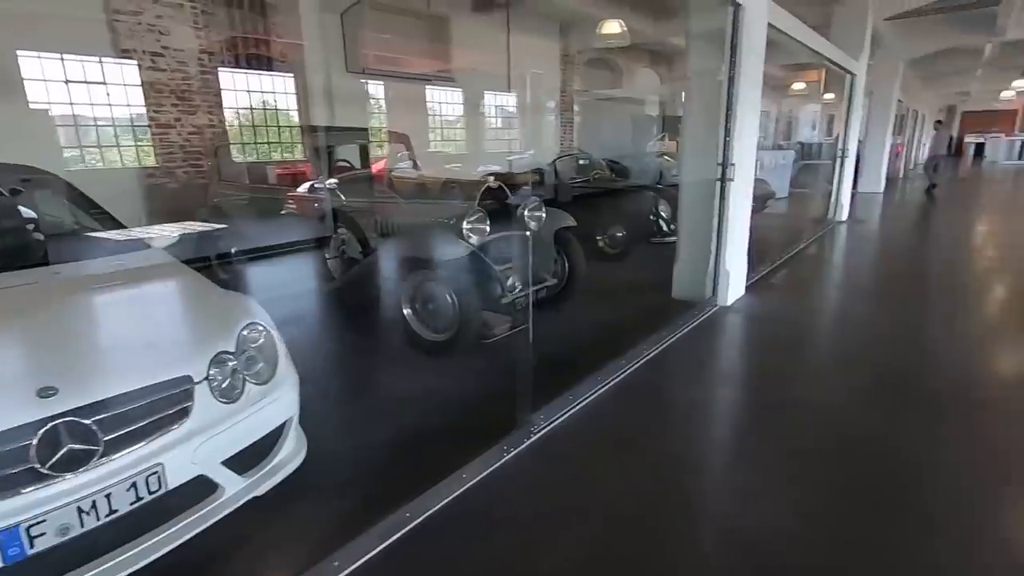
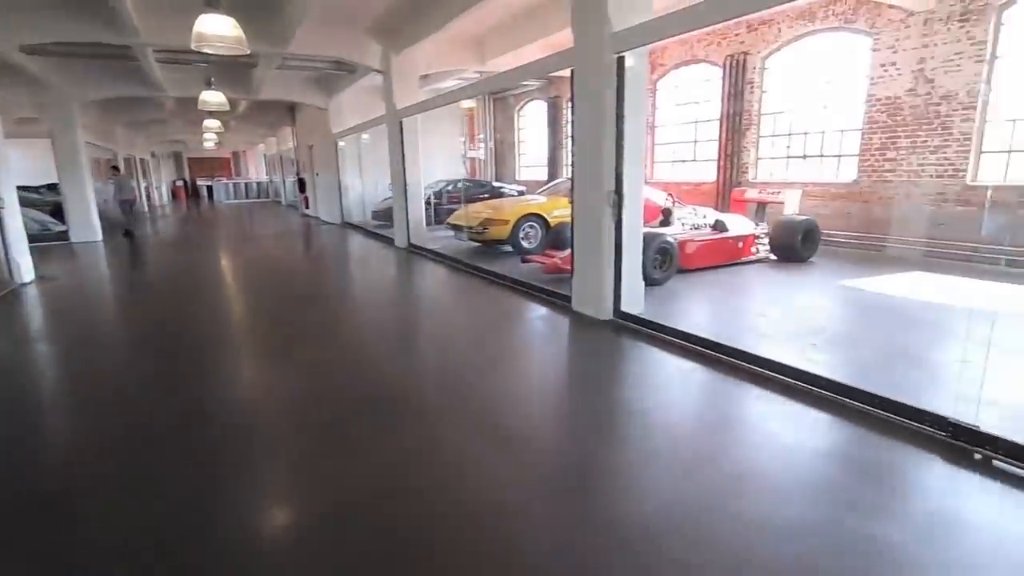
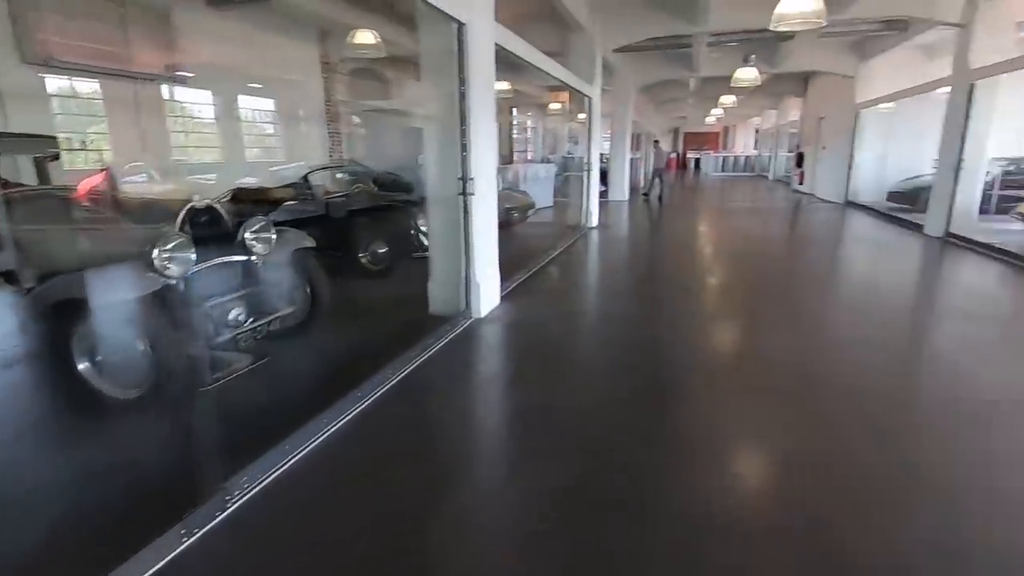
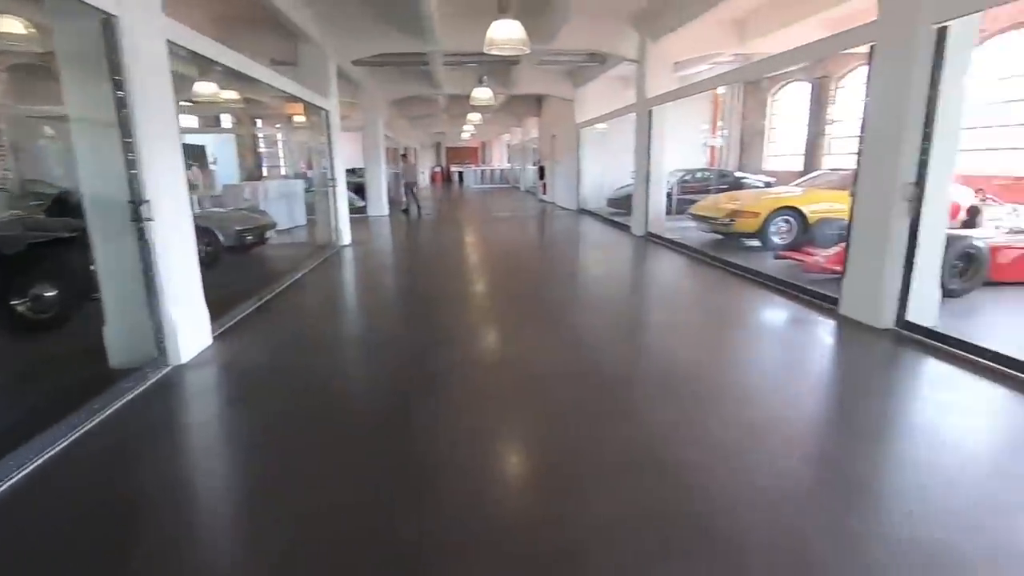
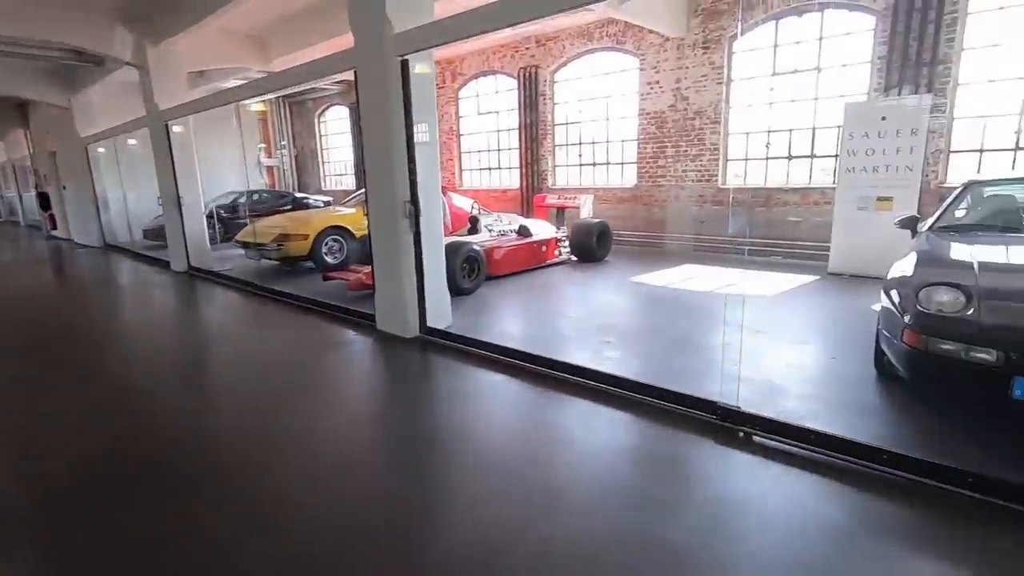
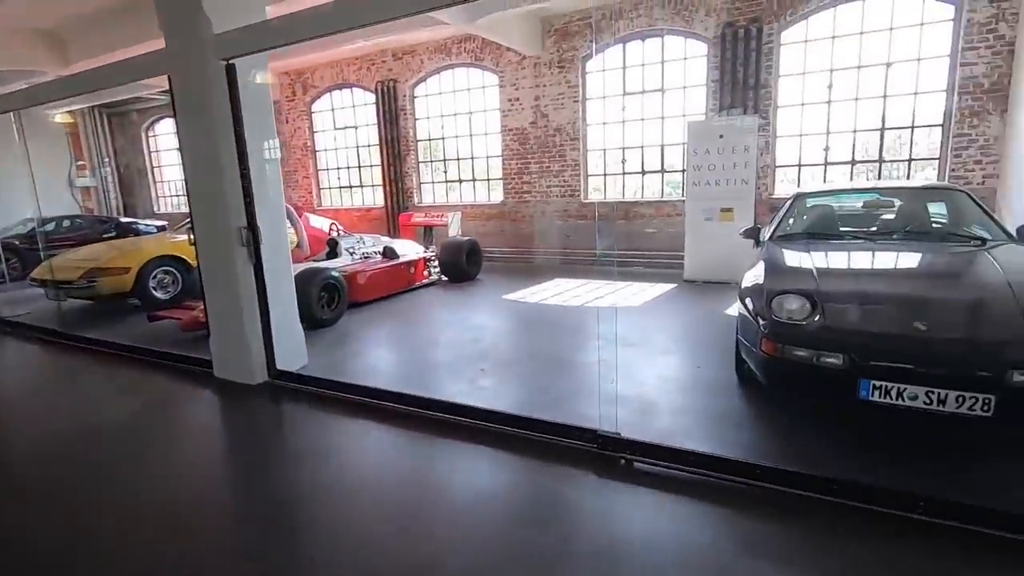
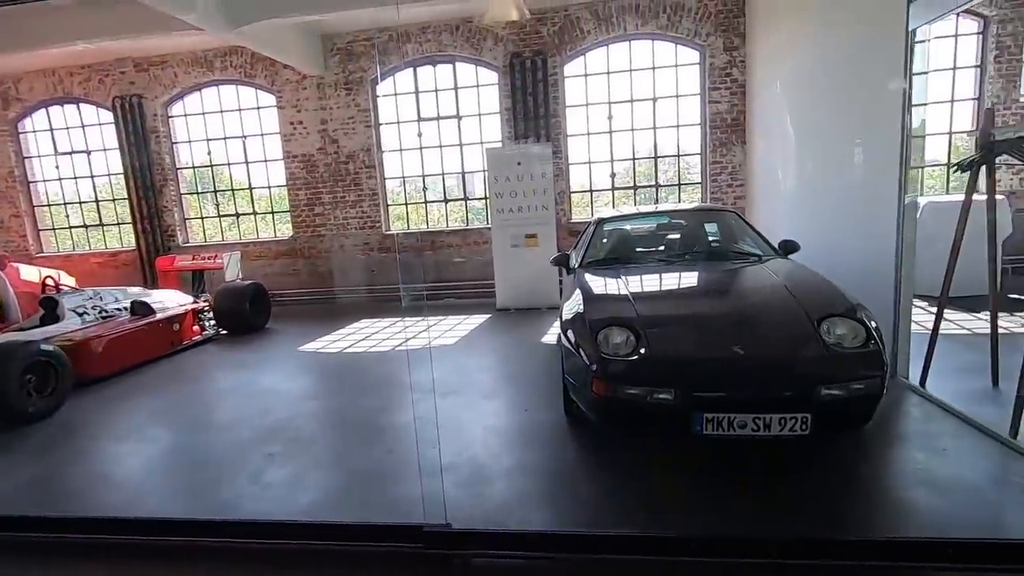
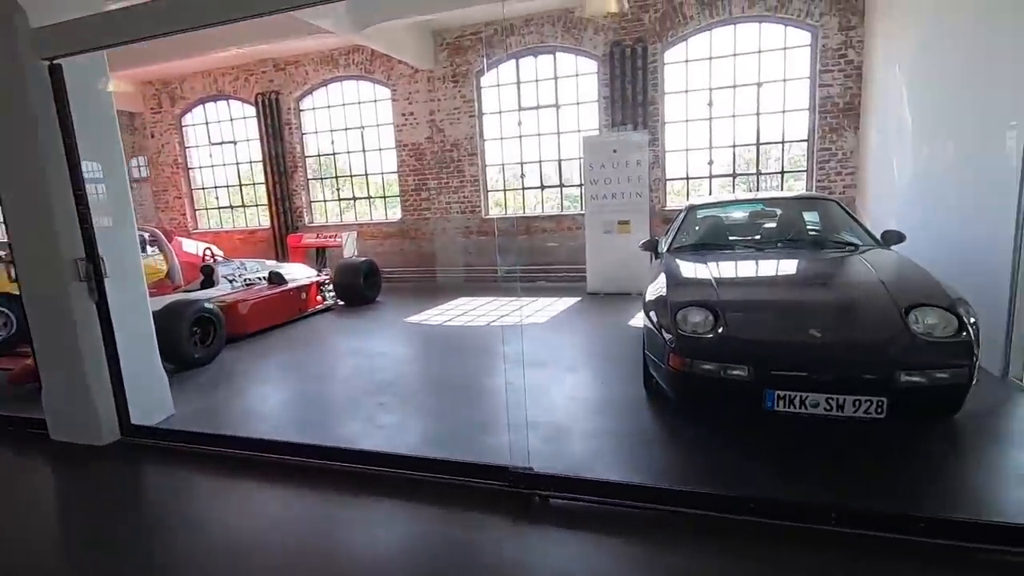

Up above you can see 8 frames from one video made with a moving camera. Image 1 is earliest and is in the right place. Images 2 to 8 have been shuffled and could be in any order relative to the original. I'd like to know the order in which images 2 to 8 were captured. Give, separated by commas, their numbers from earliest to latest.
3, 4, 2, 5, 6, 8, 7
